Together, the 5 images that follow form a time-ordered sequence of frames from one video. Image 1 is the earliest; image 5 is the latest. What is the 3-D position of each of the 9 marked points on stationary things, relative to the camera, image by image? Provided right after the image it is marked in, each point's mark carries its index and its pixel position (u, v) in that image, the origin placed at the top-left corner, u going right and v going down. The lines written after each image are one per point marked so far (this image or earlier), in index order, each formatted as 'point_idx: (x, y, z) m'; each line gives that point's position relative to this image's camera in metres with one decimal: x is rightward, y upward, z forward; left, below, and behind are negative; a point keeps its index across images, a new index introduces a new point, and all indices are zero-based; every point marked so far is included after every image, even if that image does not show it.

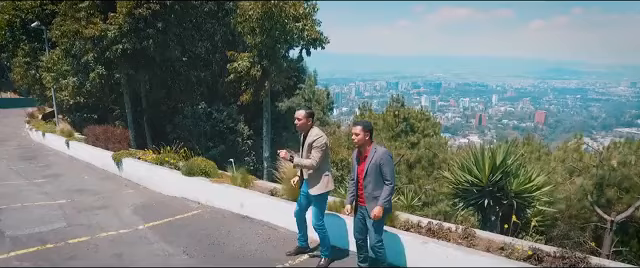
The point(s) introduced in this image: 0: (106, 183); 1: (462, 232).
0: (-6.0, -1.4, +11.2) m
1: (+1.9, -1.3, +5.4) m
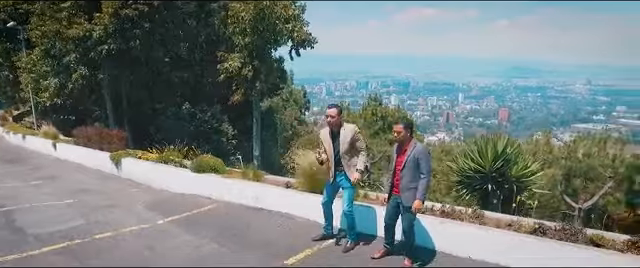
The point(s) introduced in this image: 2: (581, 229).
0: (-6.0, -1.4, +11.3) m
1: (+2.3, -1.2, +6.1) m
2: (+3.5, -1.3, +5.4) m
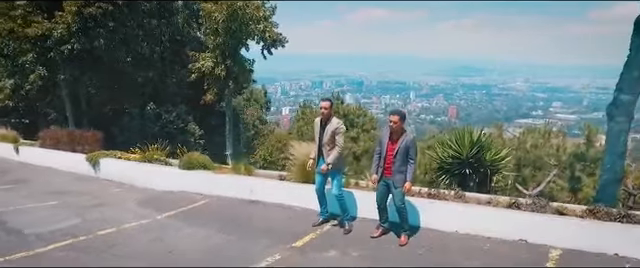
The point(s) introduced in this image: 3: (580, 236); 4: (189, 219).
0: (-6.5, -1.4, +11.2) m
1: (+2.3, -1.0, +6.9) m
2: (+3.6, -1.1, +6.4) m
3: (+3.7, -1.4, +5.7) m
4: (-2.6, -1.7, +7.9) m
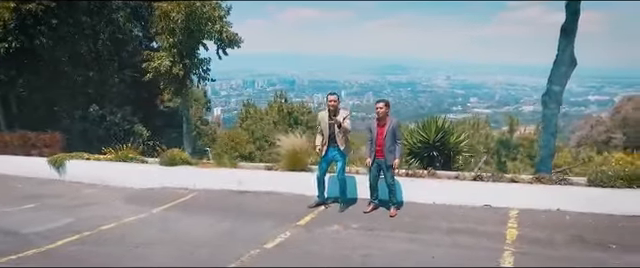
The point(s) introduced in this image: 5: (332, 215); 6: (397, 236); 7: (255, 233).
0: (-7.2, -1.5, +10.9) m
1: (+2.2, -0.8, +8.1) m
2: (+3.6, -0.8, +7.8) m
3: (+3.8, -1.1, +7.1) m
4: (-2.8, -1.6, +8.3) m
5: (+0.2, -1.5, +7.4) m
6: (+1.3, -1.6, +6.4) m
7: (-1.1, -1.7, +6.8) m
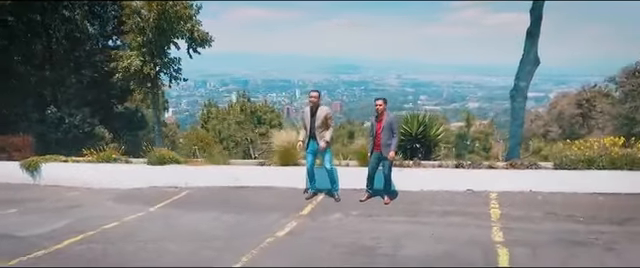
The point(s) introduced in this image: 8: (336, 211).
0: (-7.6, -1.5, +10.5) m
1: (+2.1, -0.6, +8.8) m
2: (+3.5, -0.6, +8.7) m
3: (+3.7, -0.9, +8.0) m
4: (-2.9, -1.5, +8.4) m
5: (+0.2, -1.4, +7.8) m
6: (+1.3, -1.5, +7.0) m
7: (-1.1, -1.6, +7.2) m
8: (+0.3, -1.5, +7.5) m
